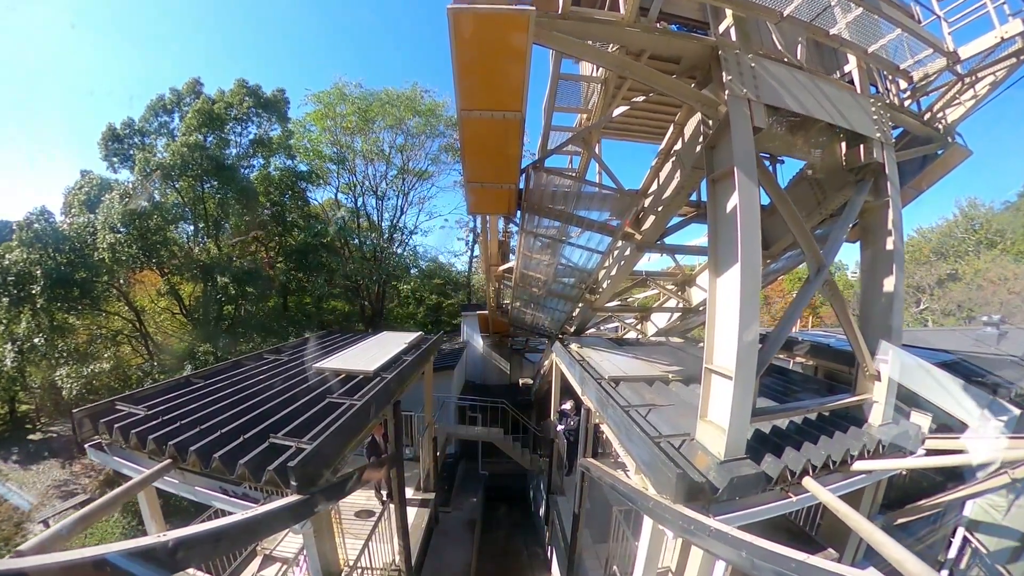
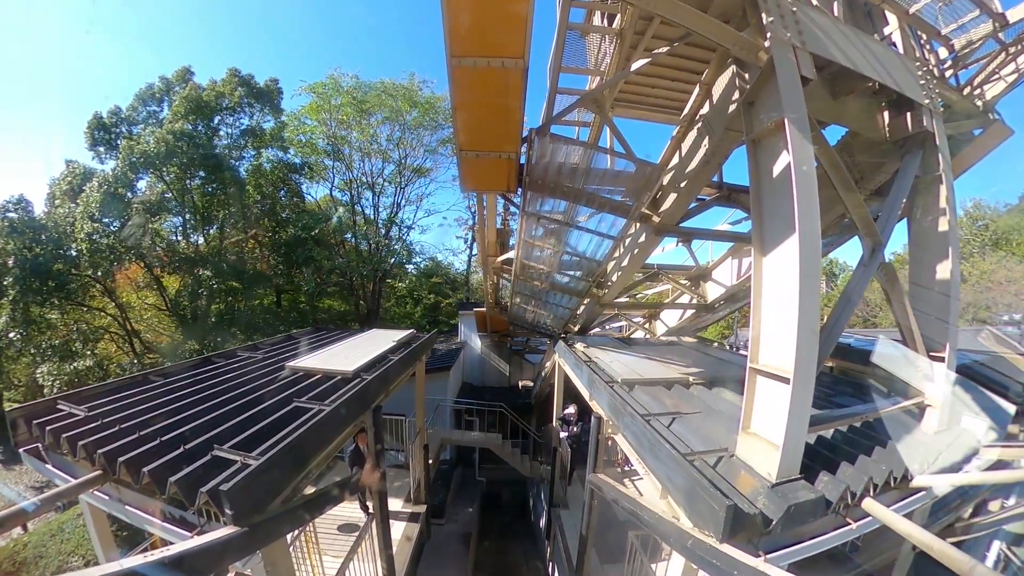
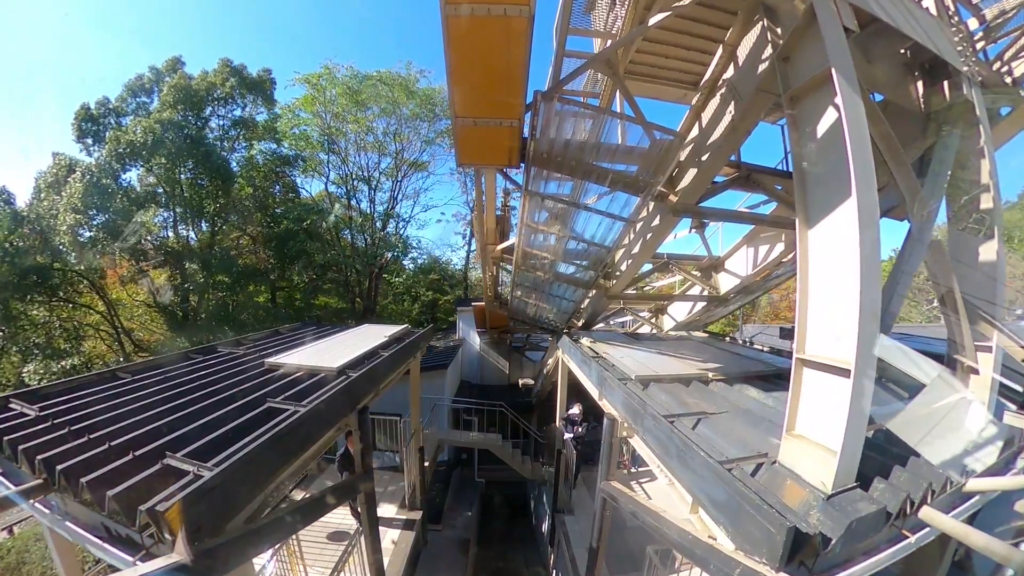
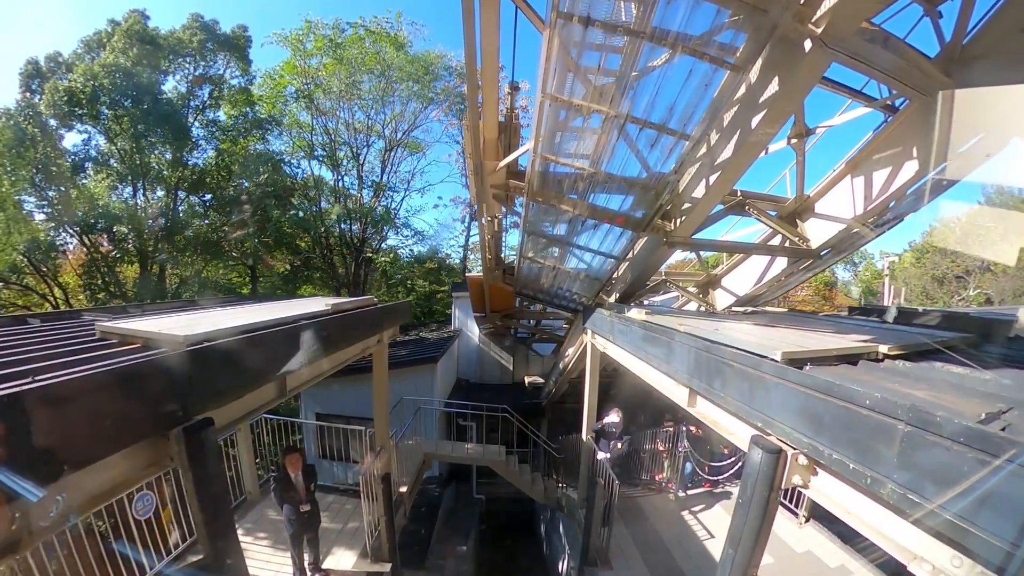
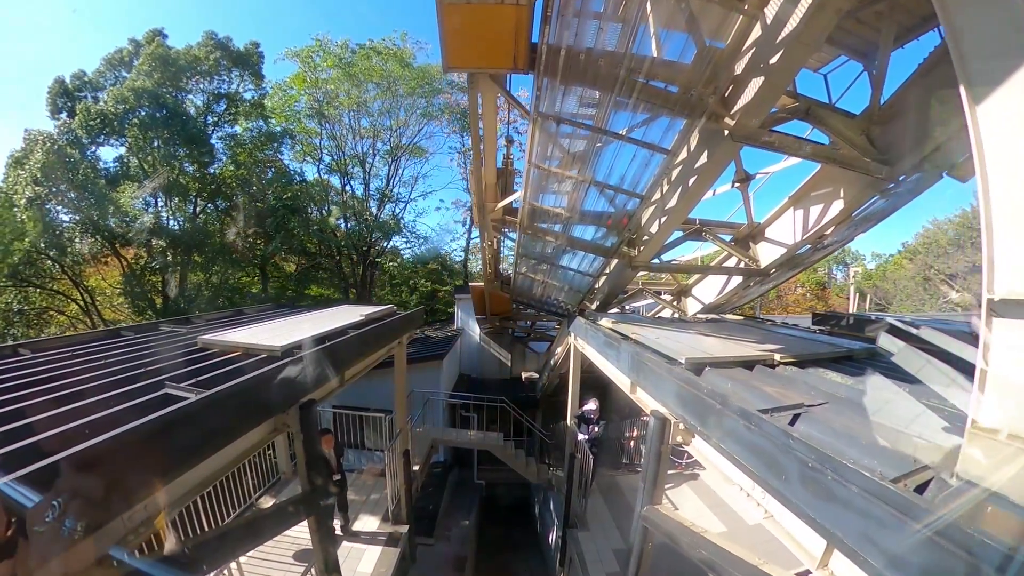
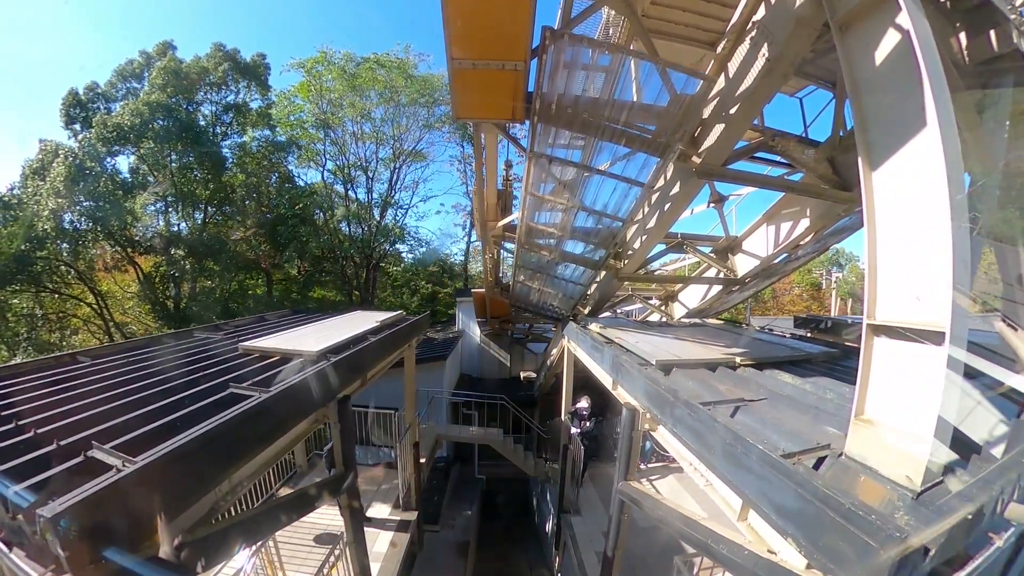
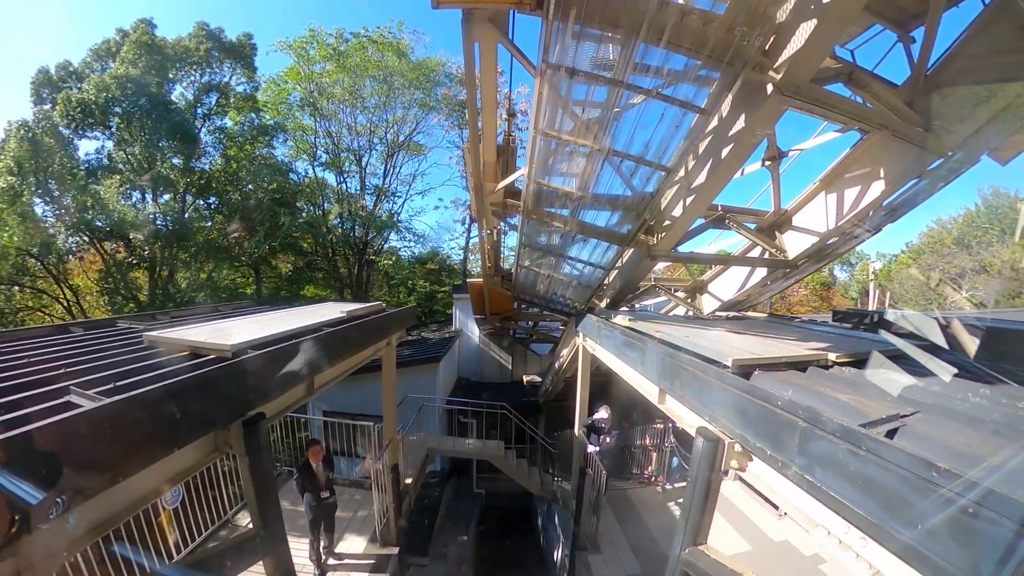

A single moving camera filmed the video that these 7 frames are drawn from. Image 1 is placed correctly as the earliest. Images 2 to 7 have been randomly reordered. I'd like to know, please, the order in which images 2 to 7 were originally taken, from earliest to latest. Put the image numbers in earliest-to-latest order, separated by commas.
2, 3, 6, 5, 7, 4
